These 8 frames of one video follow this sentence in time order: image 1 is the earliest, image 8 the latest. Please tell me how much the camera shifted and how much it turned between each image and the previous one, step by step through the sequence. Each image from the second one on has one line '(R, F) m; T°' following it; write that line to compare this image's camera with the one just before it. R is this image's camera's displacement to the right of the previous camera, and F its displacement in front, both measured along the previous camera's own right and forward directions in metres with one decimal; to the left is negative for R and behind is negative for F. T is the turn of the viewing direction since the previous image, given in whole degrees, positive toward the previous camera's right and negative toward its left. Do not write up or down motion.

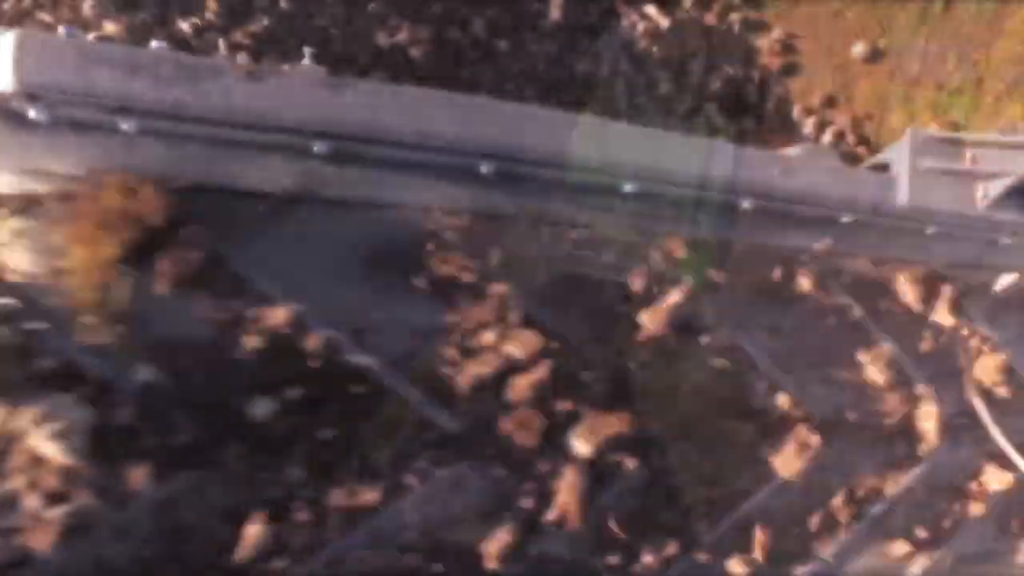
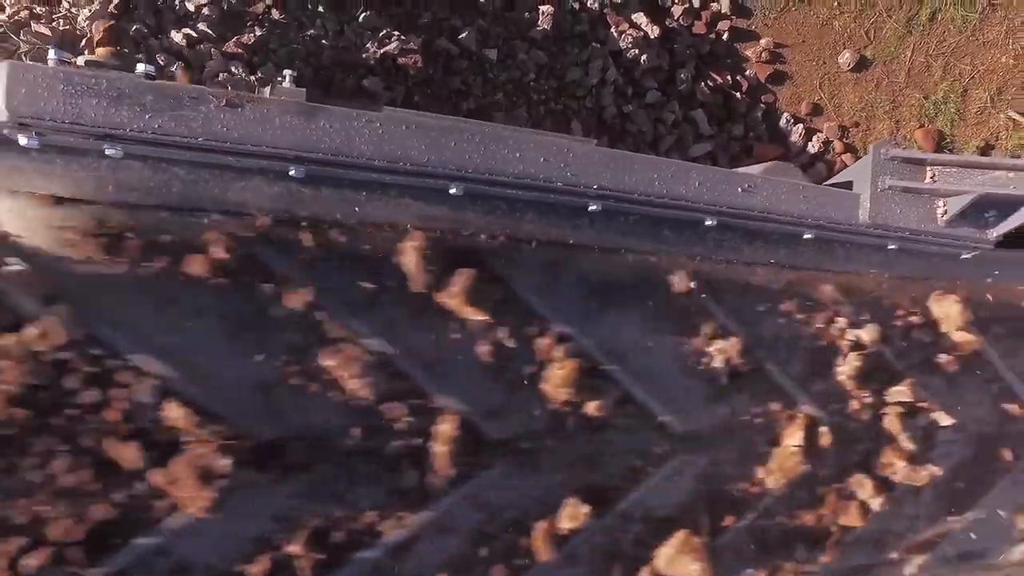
(0.0, -0.1) m; 0°
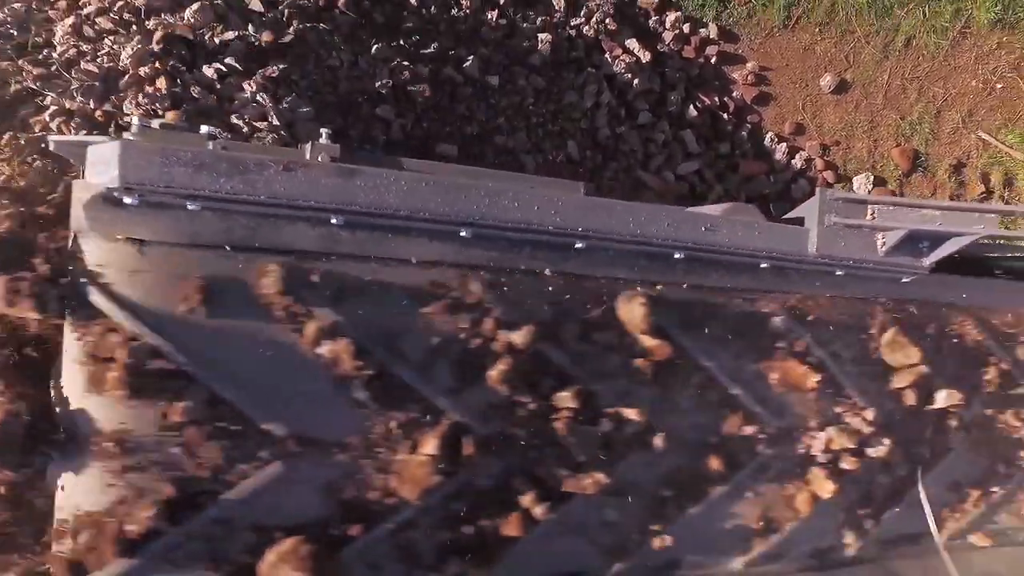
(0.0, -0.2) m; 0°
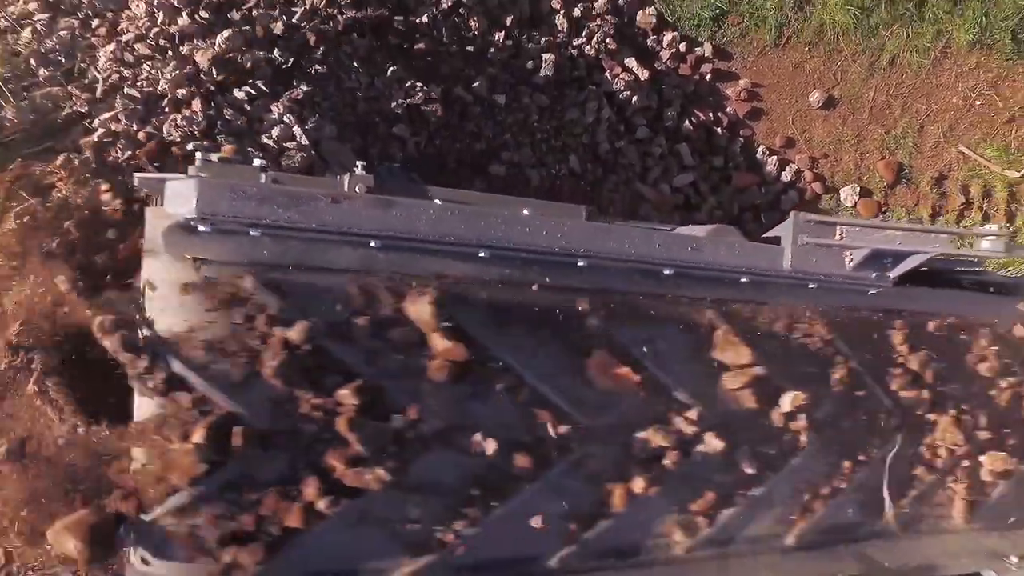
(0.0, -0.2) m; 0°
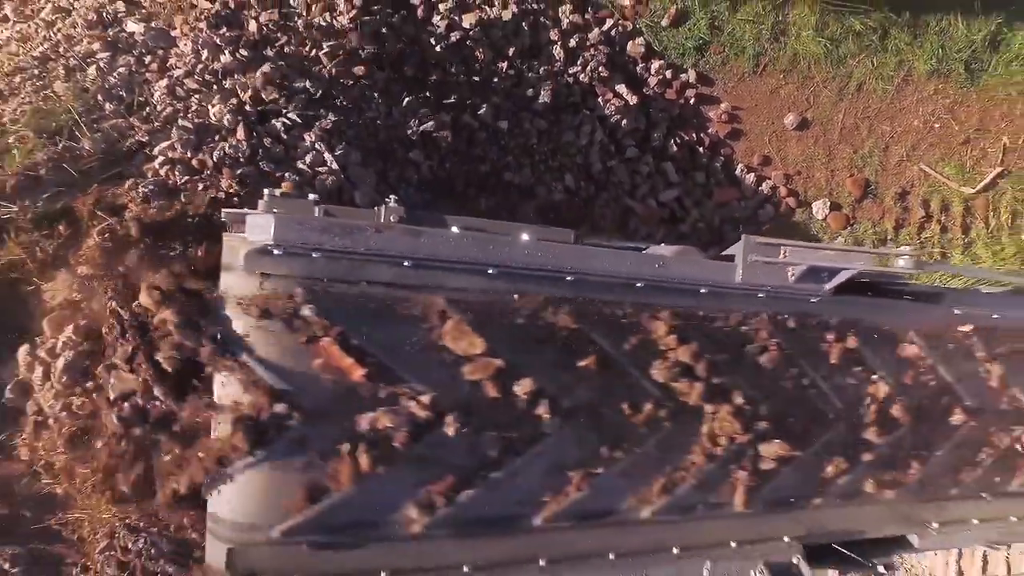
(0.0, -0.4) m; 0°
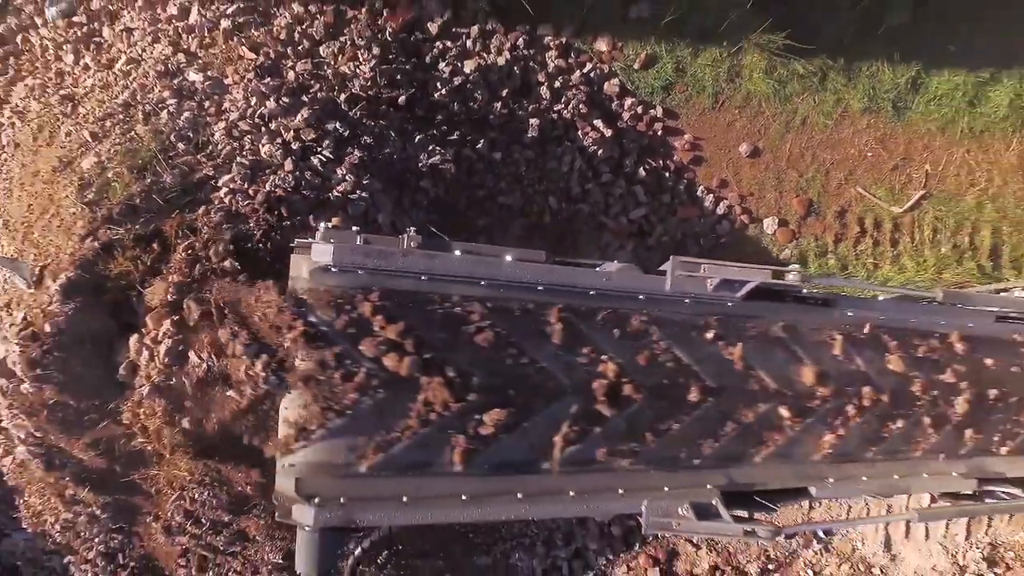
(+0.1, -0.7) m; 0°
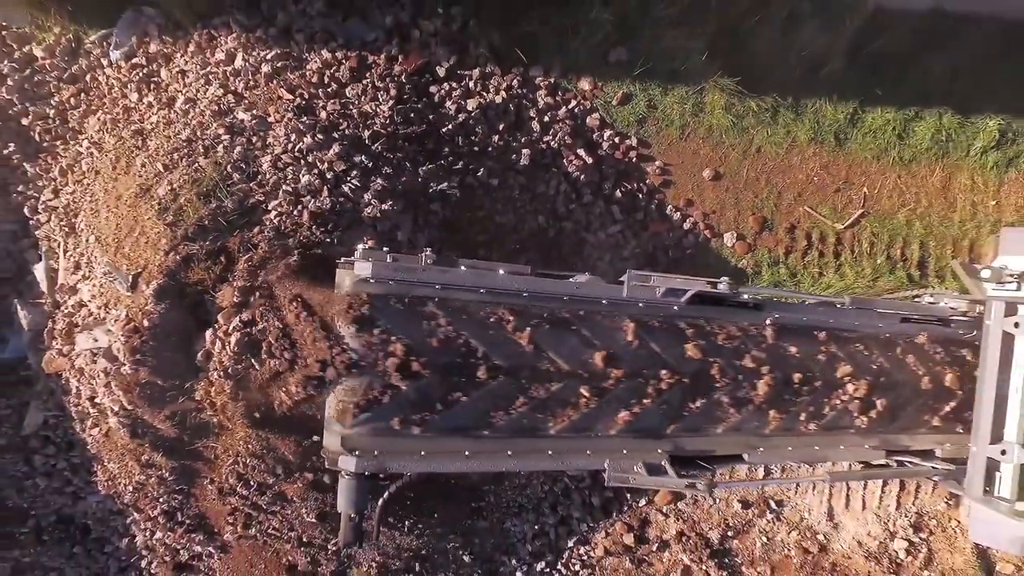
(0.0, -0.8) m; 0°
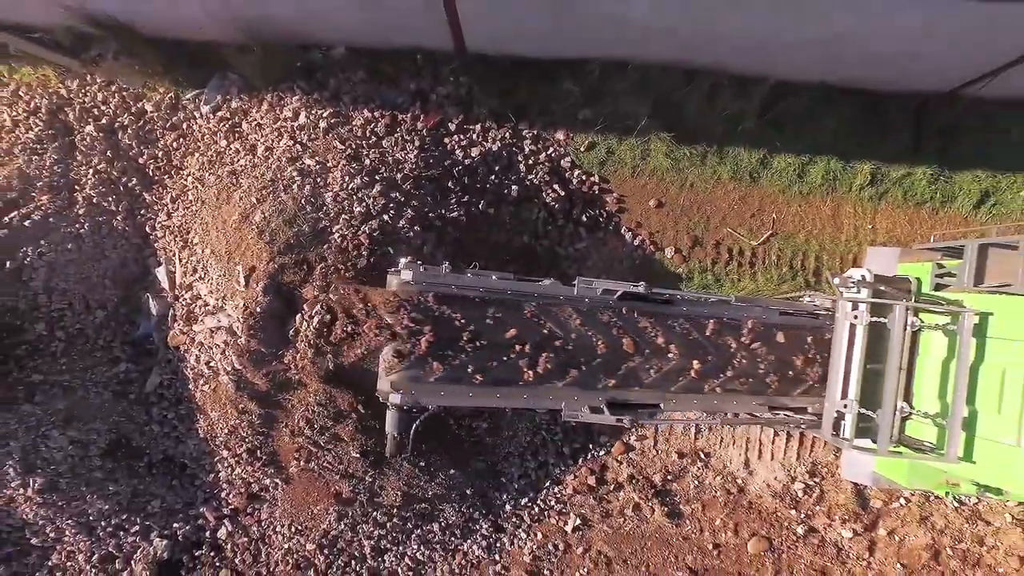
(+0.1, -1.9) m; 0°
